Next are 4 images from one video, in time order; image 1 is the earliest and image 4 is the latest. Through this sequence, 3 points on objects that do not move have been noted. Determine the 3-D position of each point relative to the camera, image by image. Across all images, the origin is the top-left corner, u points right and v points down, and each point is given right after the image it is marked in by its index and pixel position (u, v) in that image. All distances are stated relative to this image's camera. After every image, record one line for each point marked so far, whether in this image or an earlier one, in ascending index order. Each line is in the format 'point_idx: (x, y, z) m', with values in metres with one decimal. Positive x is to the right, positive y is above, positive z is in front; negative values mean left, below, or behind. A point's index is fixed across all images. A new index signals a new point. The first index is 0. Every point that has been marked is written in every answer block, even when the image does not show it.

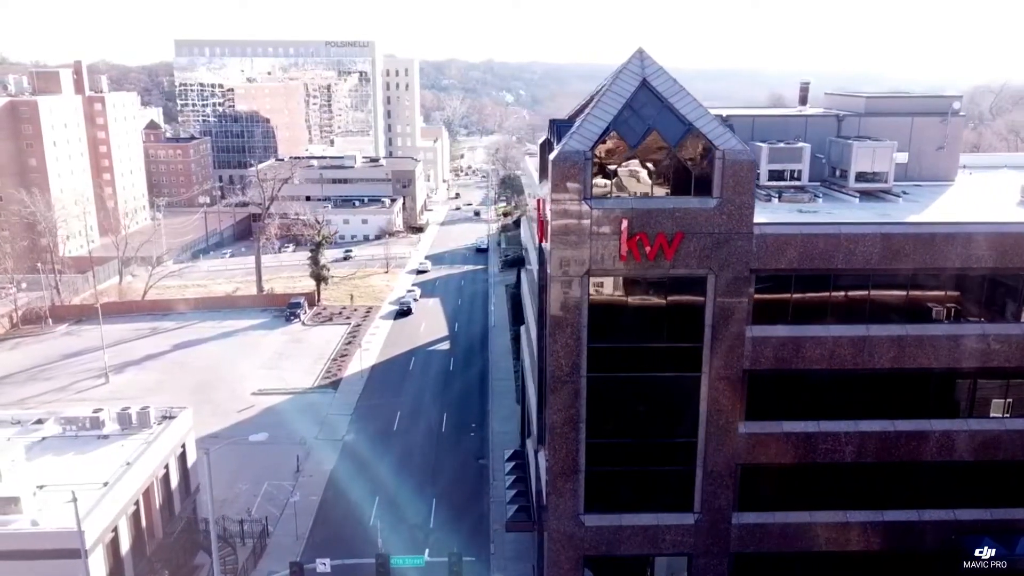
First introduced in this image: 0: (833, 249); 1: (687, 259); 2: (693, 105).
0: (+8.8, +1.1, +20.0) m
1: (+4.7, +0.8, +19.5) m
2: (+4.7, +4.8, +19.1) m
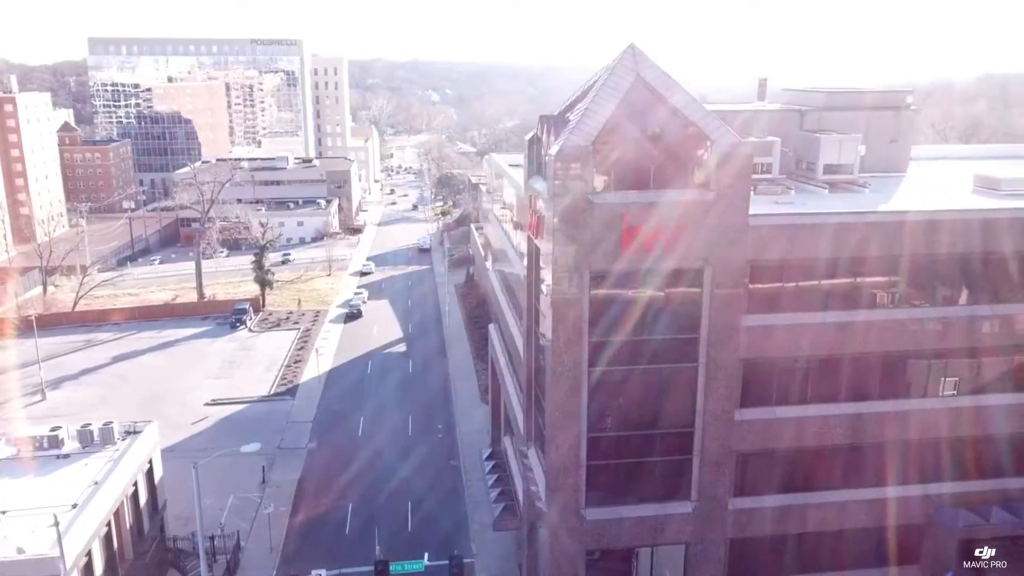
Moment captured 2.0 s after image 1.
0: (+8.7, +1.4, +20.6) m
1: (+4.7, +1.0, +19.8) m
2: (+4.6, +5.0, +19.3) m
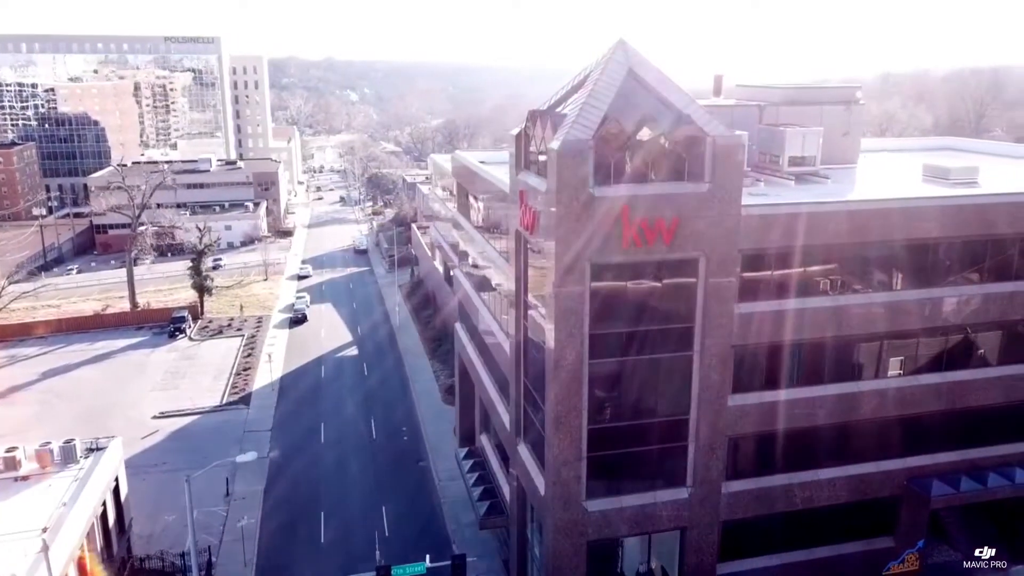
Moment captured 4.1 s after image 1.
0: (+8.5, +1.8, +21.4) m
1: (+4.7, +1.3, +20.2) m
2: (+4.5, +5.2, +19.7) m
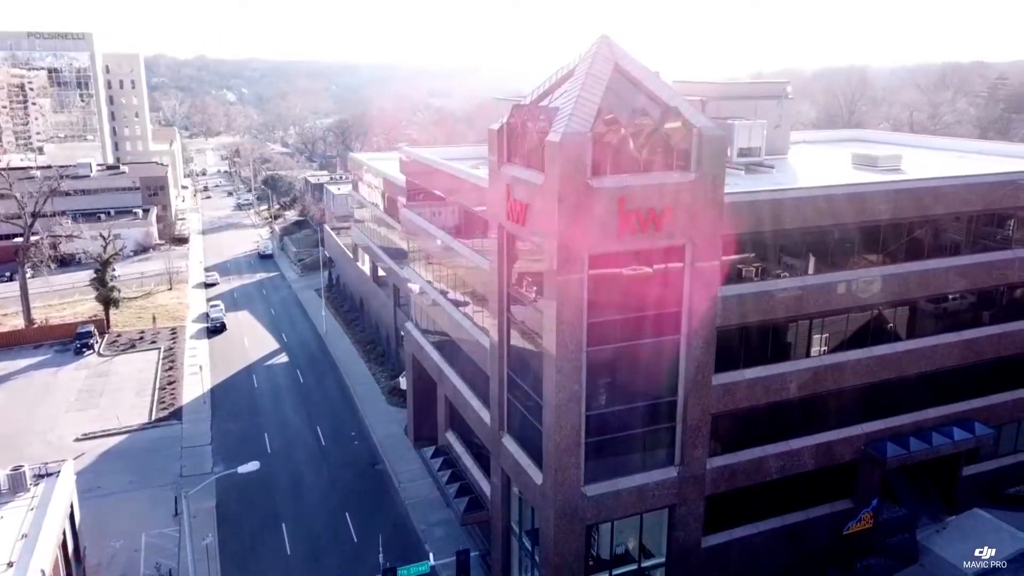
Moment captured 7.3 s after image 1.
0: (+8.1, +2.3, +22.8) m
1: (+4.5, +1.7, +21.0) m
2: (+4.2, +5.6, +20.5) m
